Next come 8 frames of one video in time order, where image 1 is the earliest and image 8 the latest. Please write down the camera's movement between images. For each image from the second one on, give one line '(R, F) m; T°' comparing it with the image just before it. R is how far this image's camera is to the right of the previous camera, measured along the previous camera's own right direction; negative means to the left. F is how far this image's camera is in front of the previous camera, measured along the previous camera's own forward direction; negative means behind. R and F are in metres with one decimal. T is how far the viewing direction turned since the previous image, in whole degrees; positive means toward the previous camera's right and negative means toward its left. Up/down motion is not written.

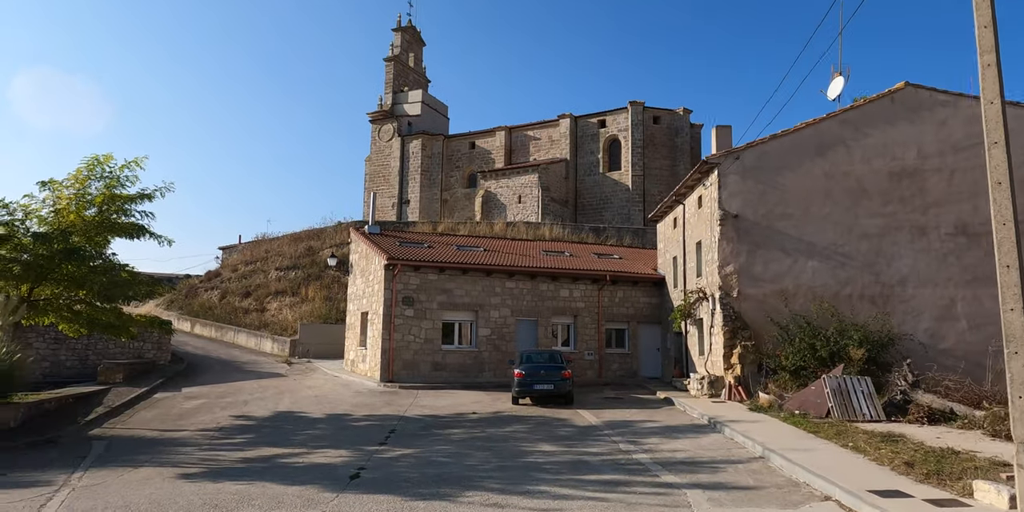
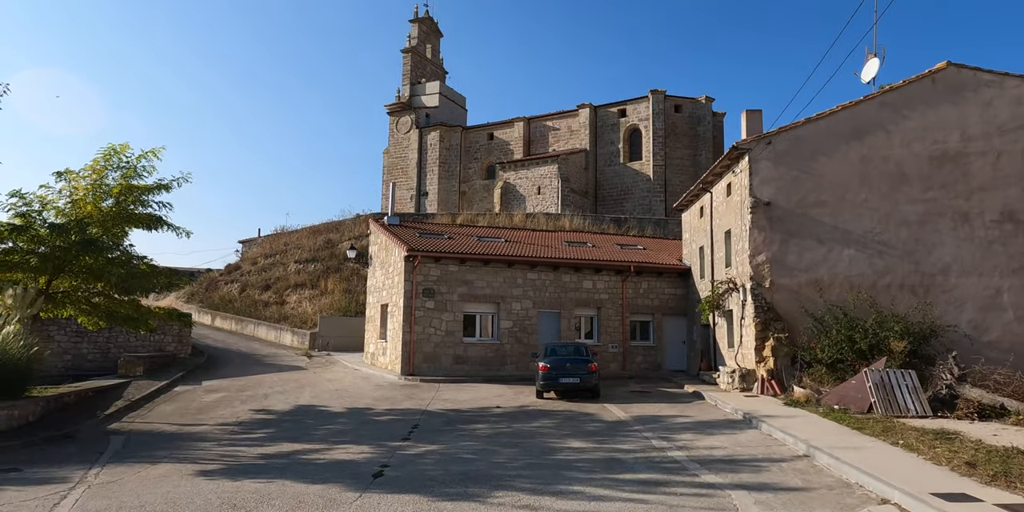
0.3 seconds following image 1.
(-0.1, +0.4) m; -1°
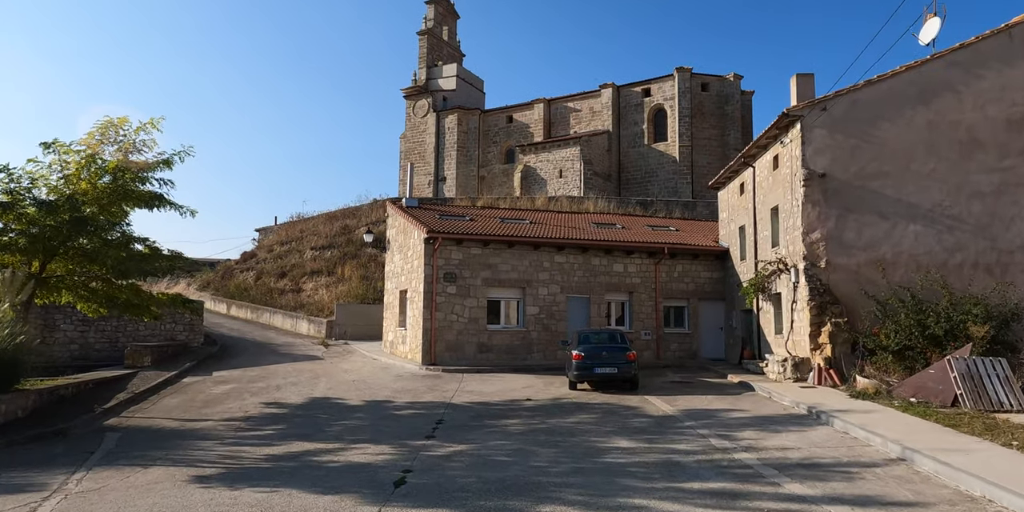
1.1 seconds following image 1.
(-0.3, +1.2) m; -1°
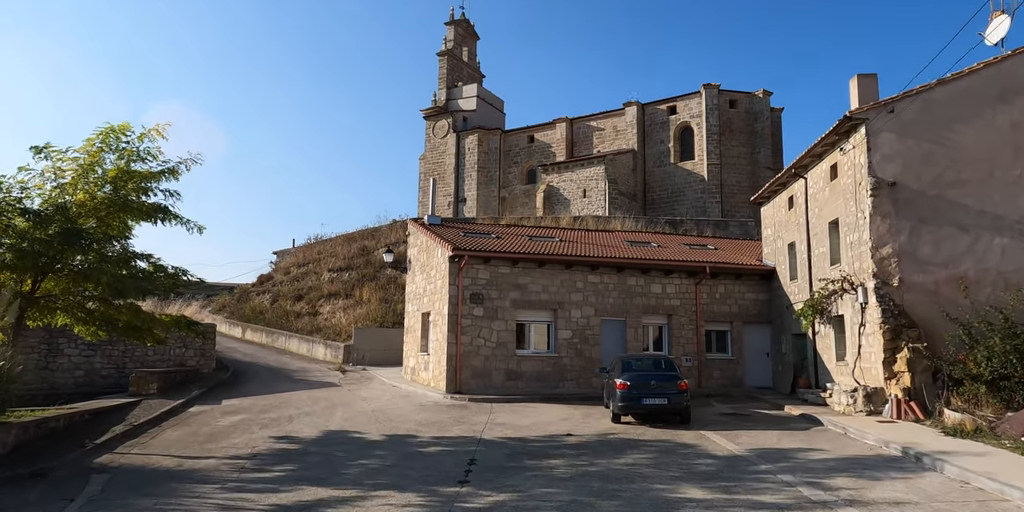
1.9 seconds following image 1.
(-0.4, +1.3) m; -1°
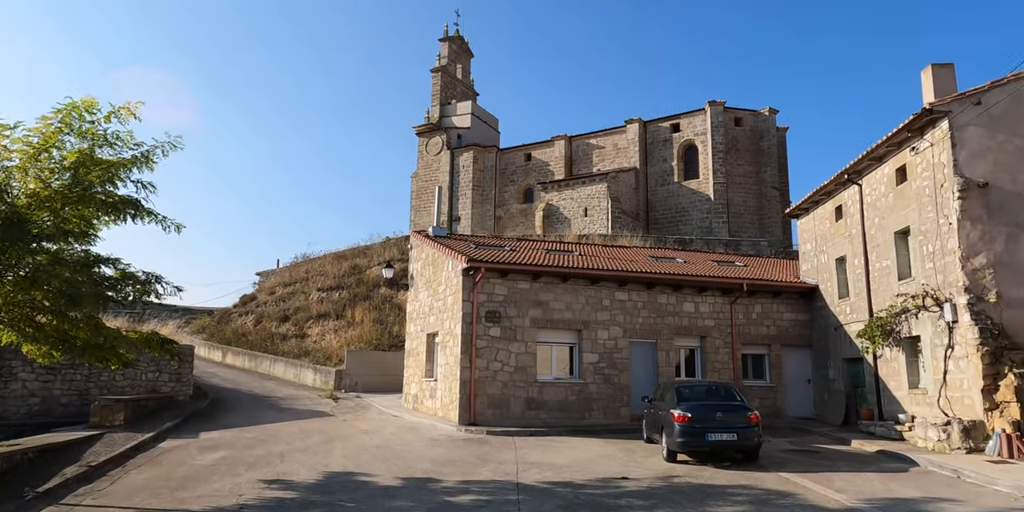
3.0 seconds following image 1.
(-0.8, +1.8) m; +1°
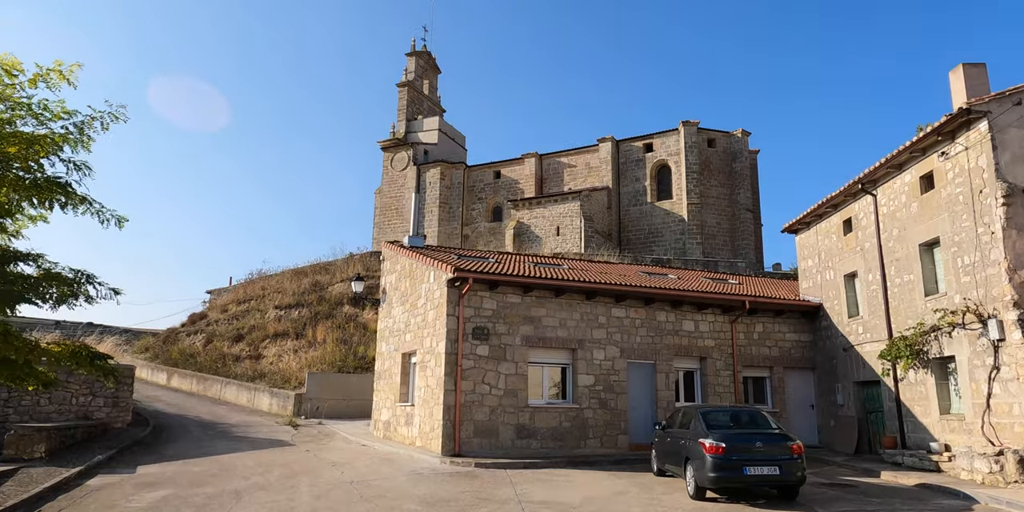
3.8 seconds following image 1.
(-0.7, +1.5) m; +4°
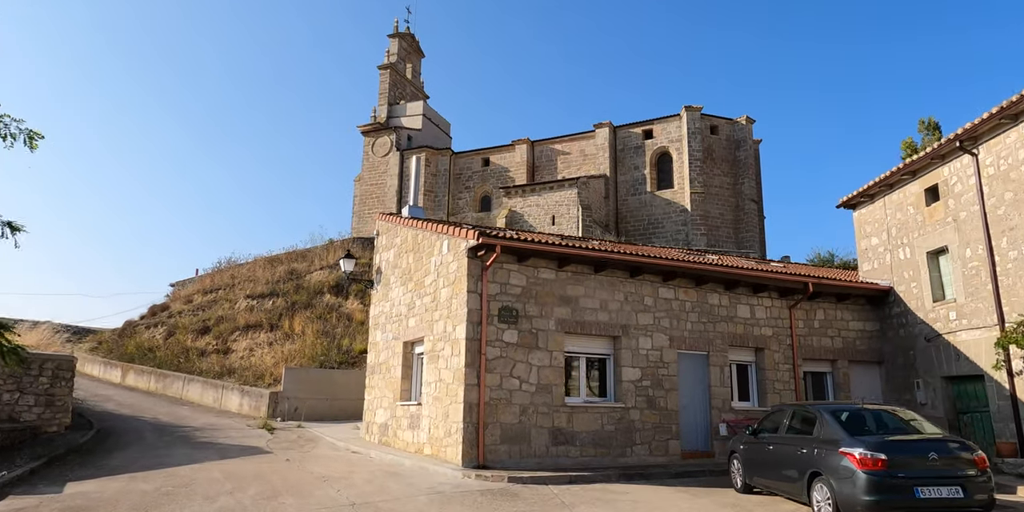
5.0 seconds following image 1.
(-1.0, +2.5) m; +2°
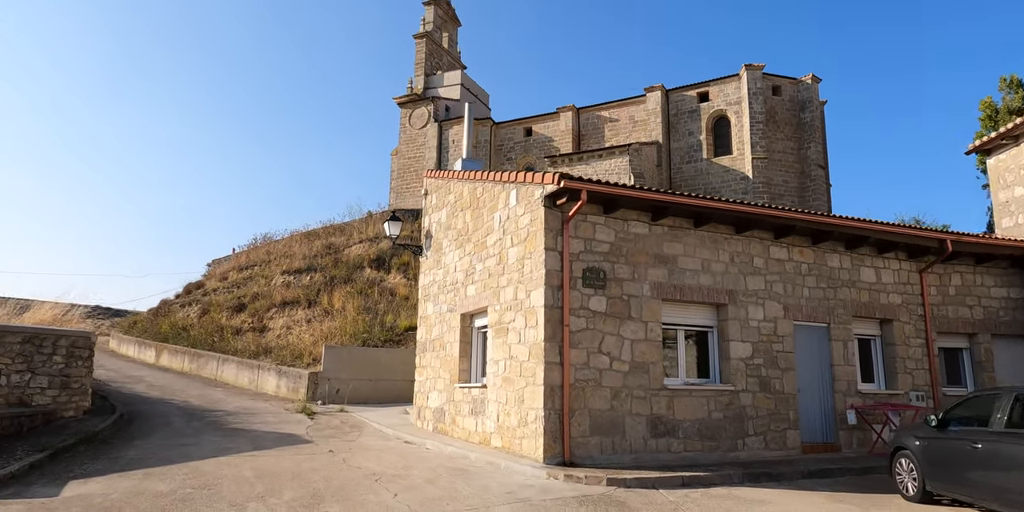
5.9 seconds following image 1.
(-0.7, +1.9) m; -3°
